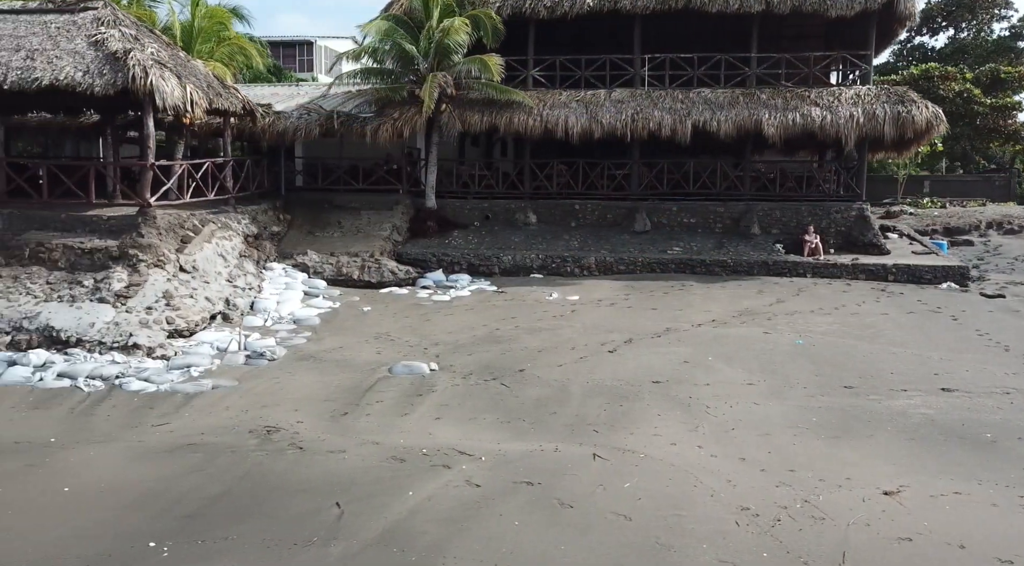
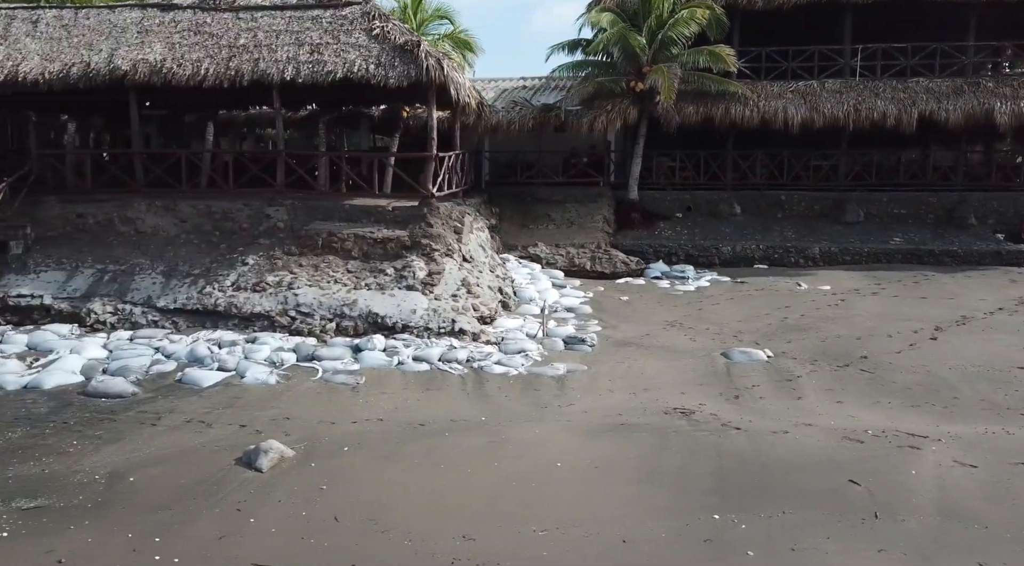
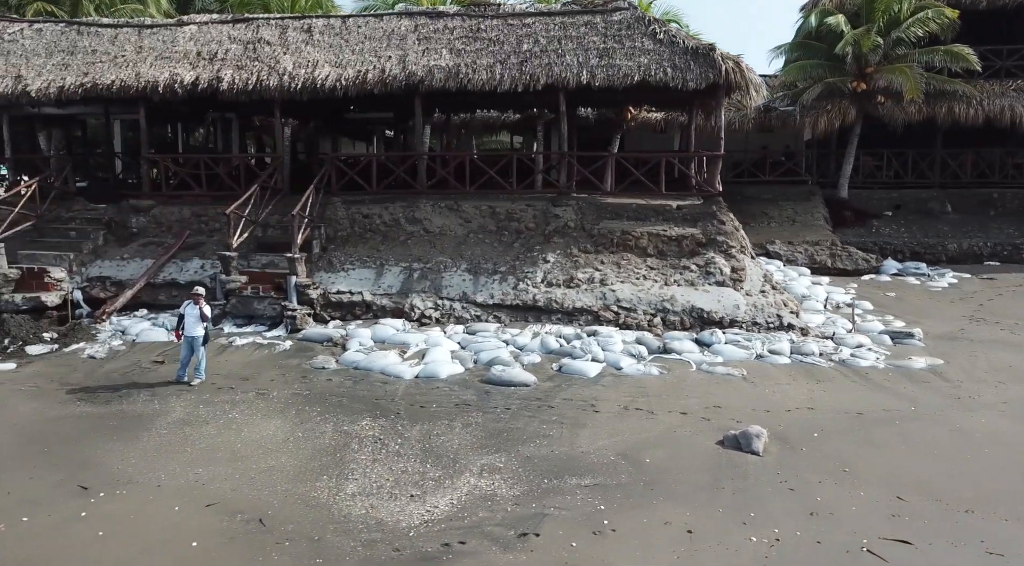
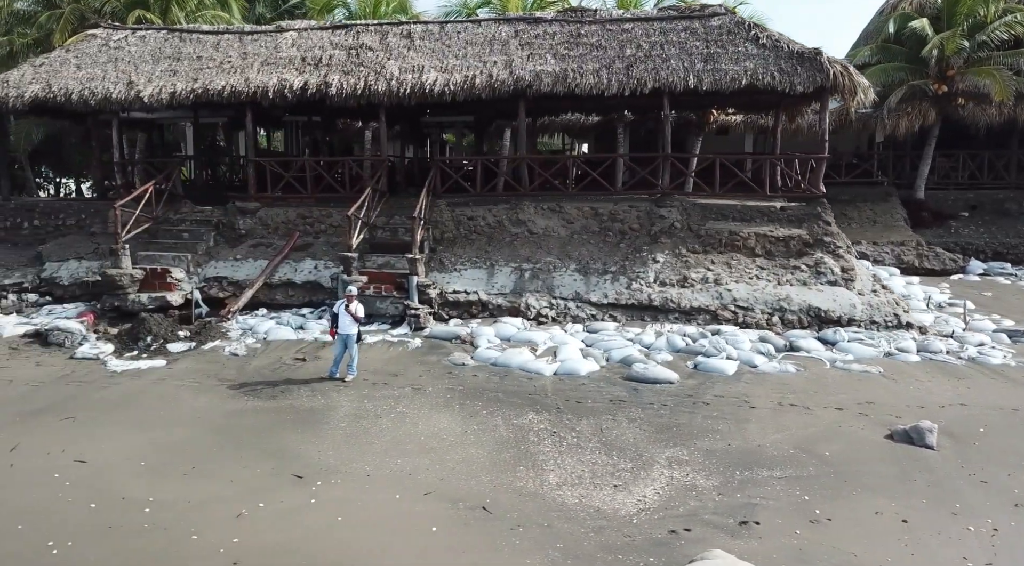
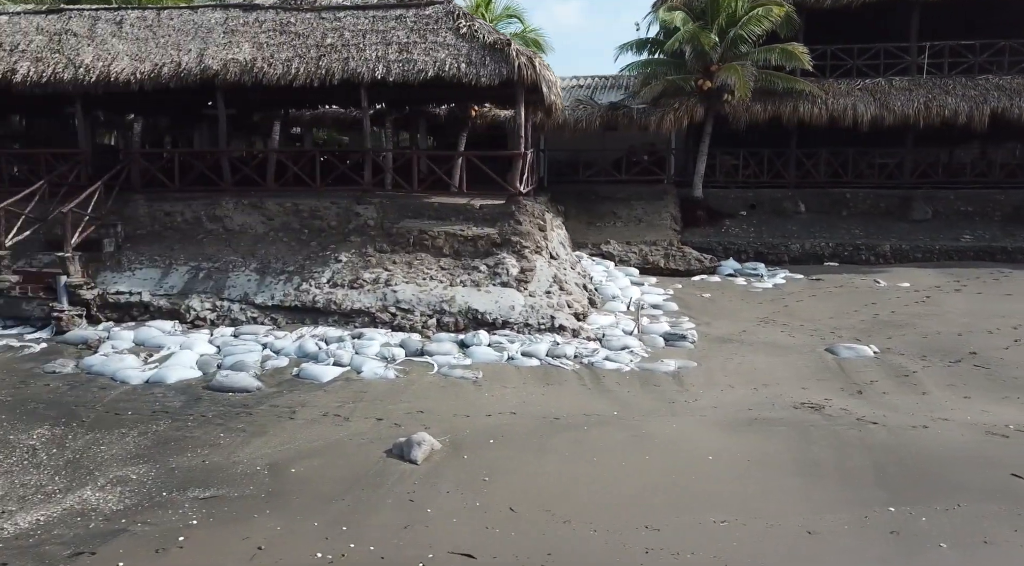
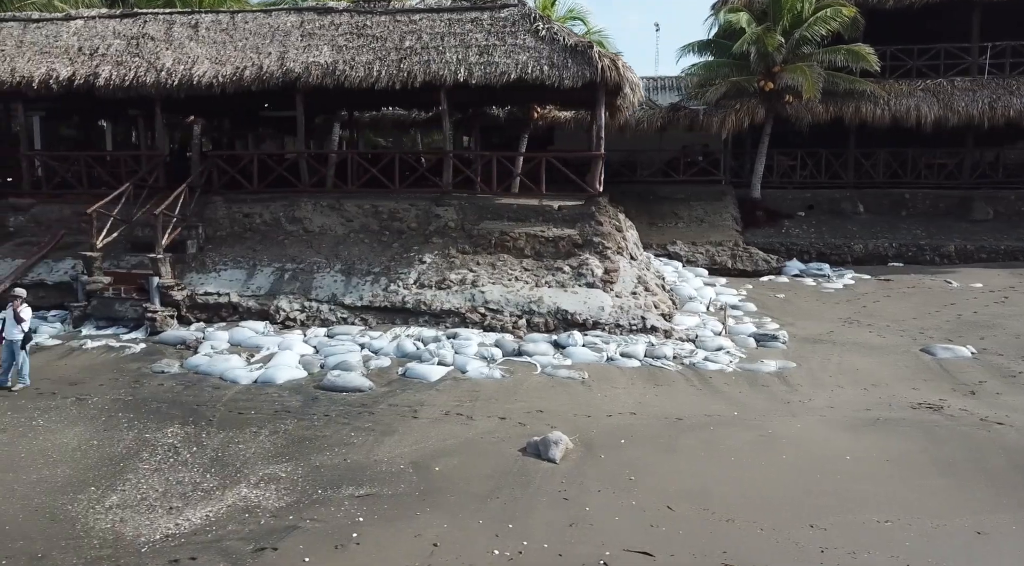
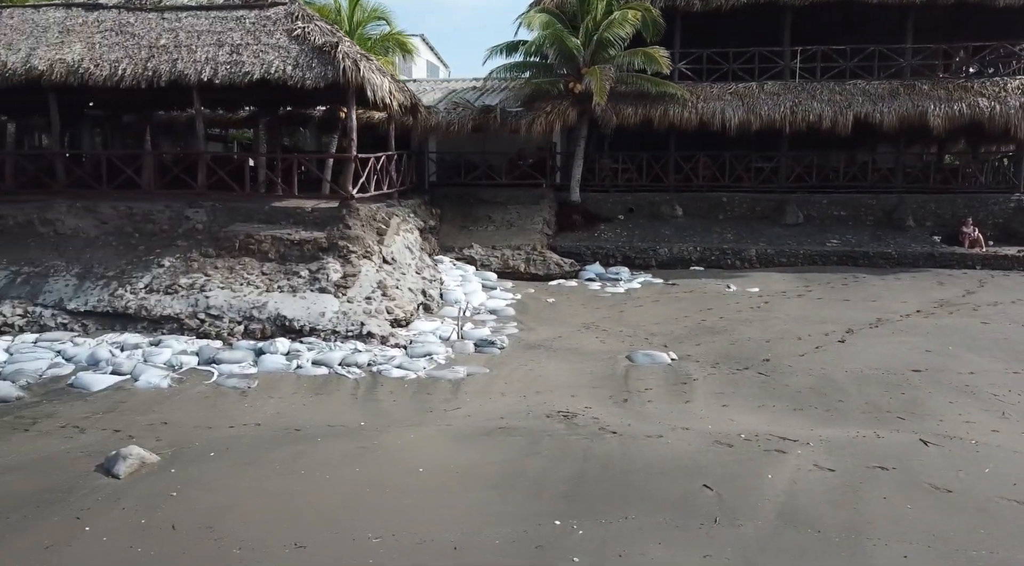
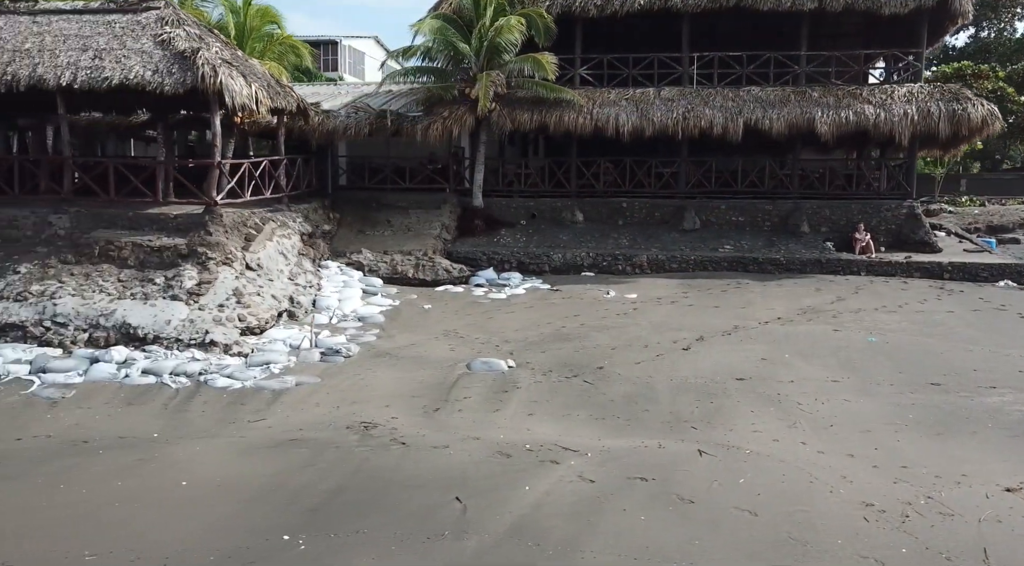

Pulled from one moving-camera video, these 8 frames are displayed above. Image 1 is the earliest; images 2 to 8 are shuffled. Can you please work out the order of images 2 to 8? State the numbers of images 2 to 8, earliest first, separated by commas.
8, 7, 2, 5, 6, 3, 4
